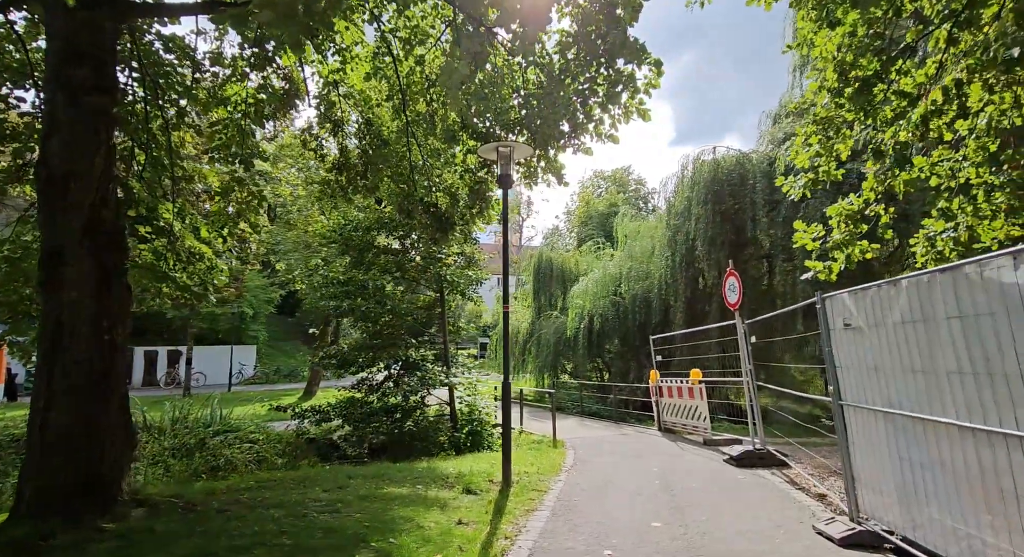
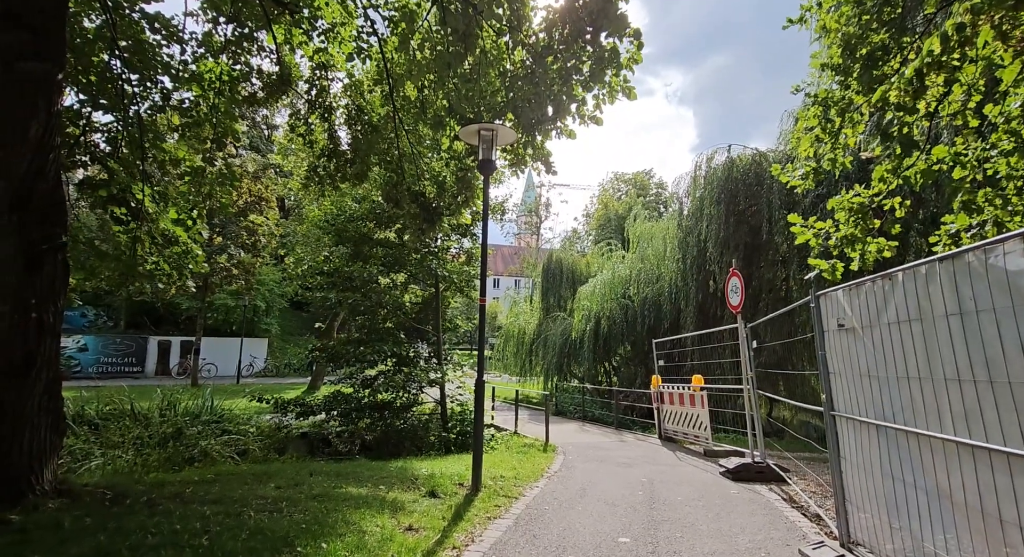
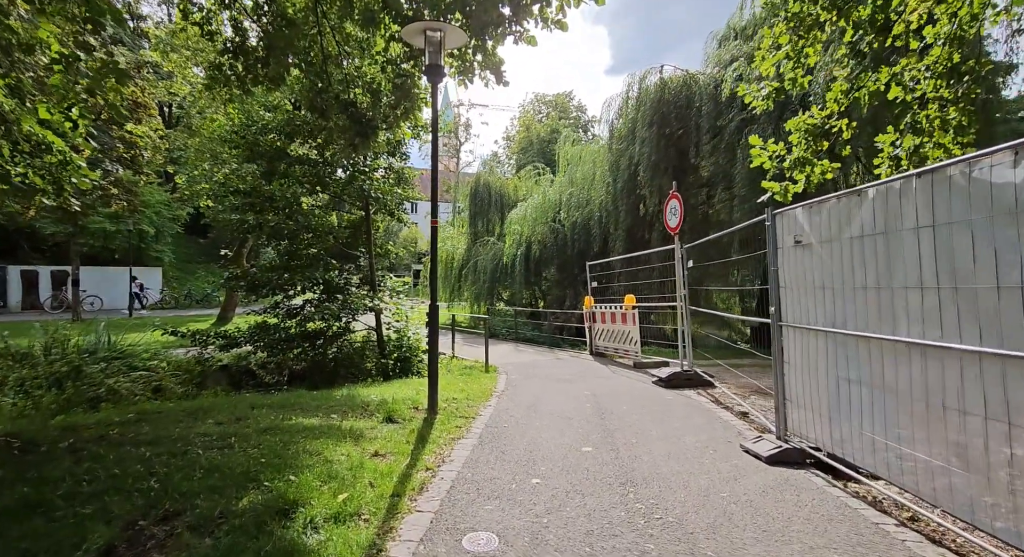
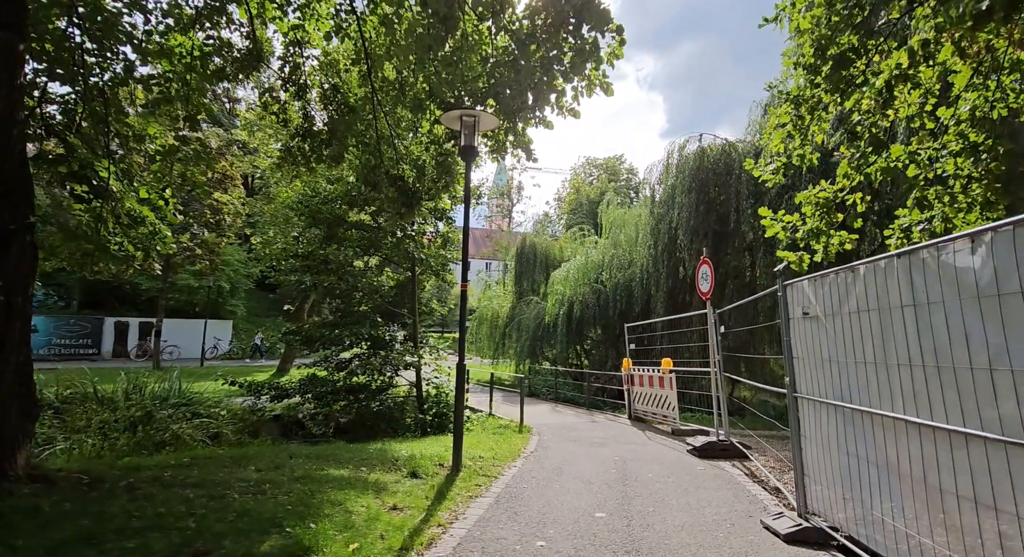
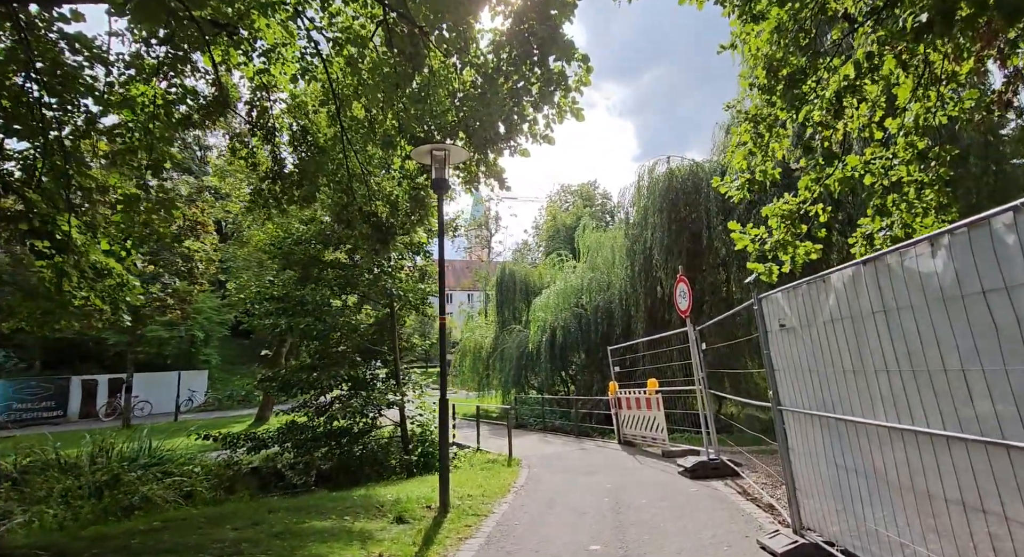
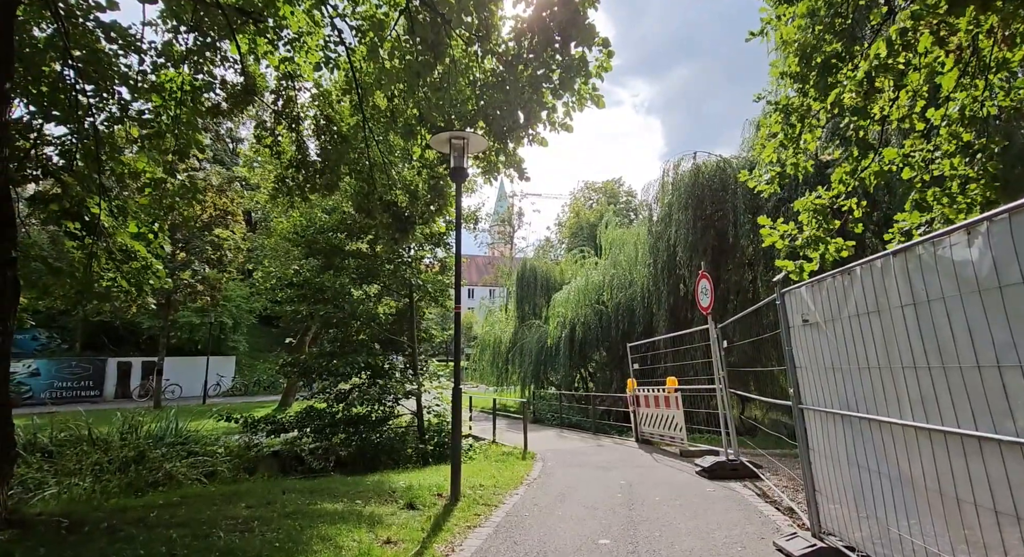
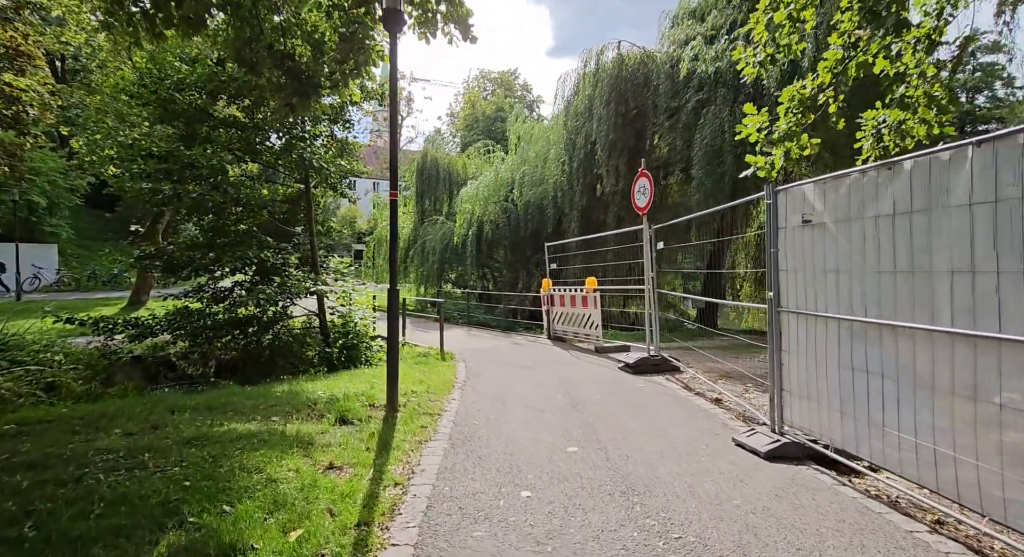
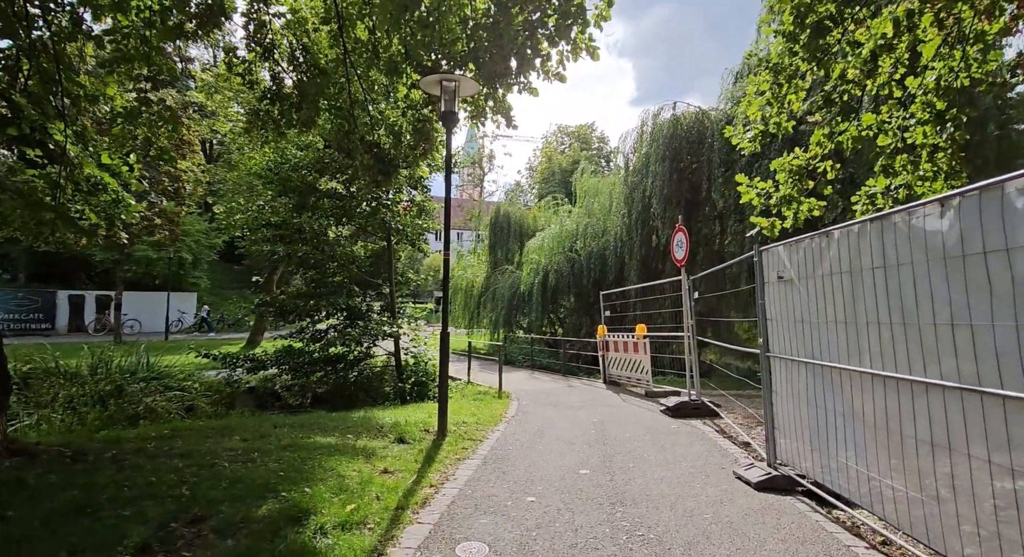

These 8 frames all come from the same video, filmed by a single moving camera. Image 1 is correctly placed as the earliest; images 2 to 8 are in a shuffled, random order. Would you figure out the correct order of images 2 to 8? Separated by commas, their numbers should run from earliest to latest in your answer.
5, 6, 2, 4, 8, 3, 7
